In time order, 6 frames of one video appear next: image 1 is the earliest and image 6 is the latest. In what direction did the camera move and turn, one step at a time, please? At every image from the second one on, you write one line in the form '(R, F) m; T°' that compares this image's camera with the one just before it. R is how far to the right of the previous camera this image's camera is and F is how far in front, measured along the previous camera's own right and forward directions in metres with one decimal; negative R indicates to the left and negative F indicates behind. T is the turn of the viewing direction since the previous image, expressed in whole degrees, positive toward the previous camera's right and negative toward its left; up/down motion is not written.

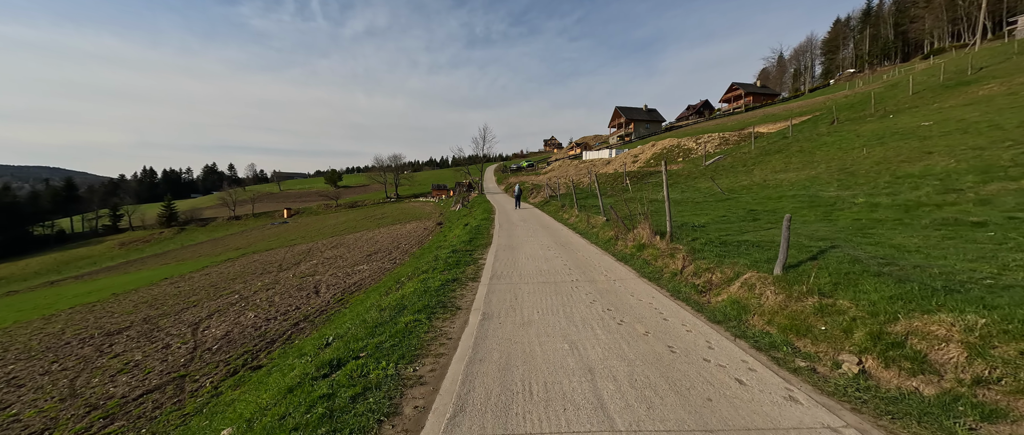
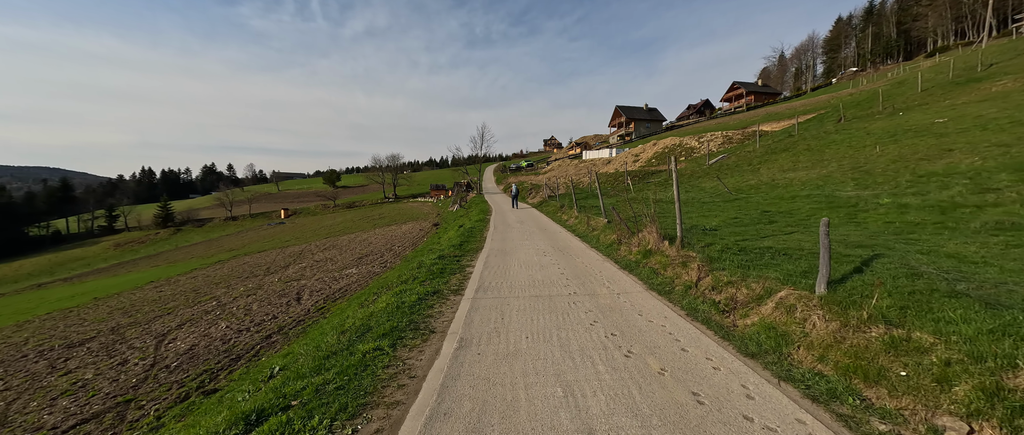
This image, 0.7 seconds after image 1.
(+0.2, +0.8) m; 0°
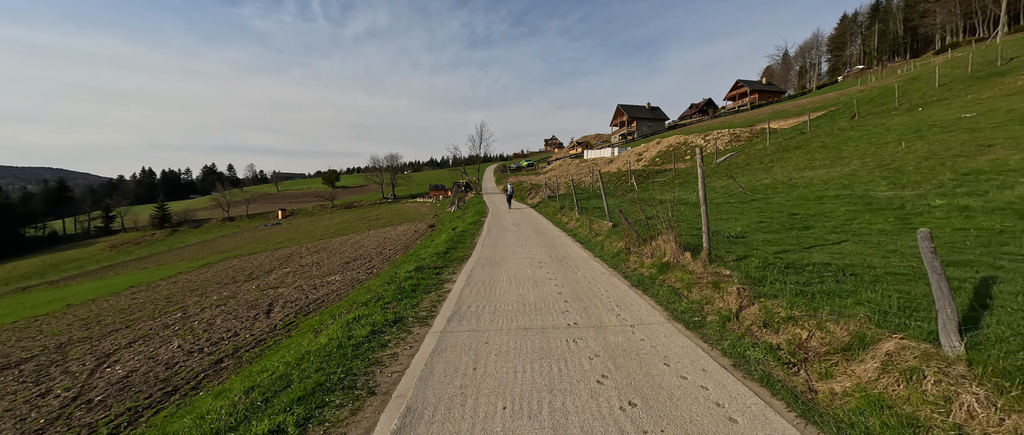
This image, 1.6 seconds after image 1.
(+0.2, +1.3) m; 0°
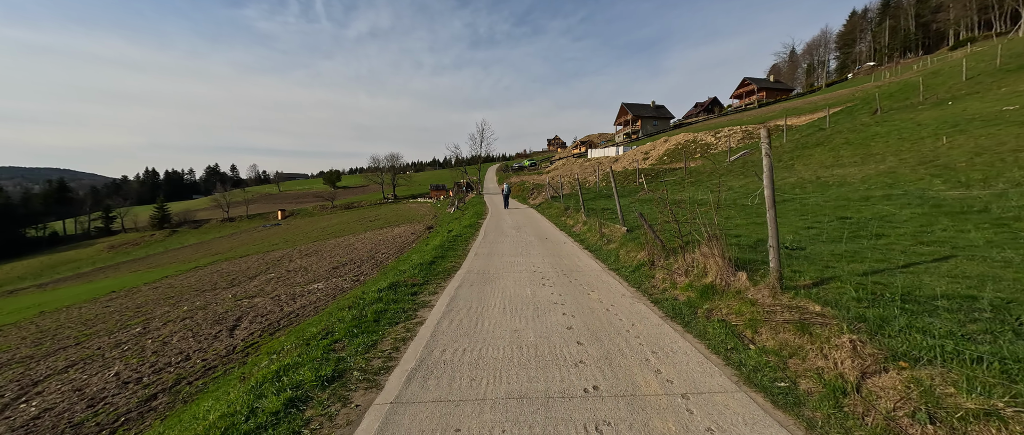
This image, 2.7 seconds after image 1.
(+0.1, +1.4) m; 0°
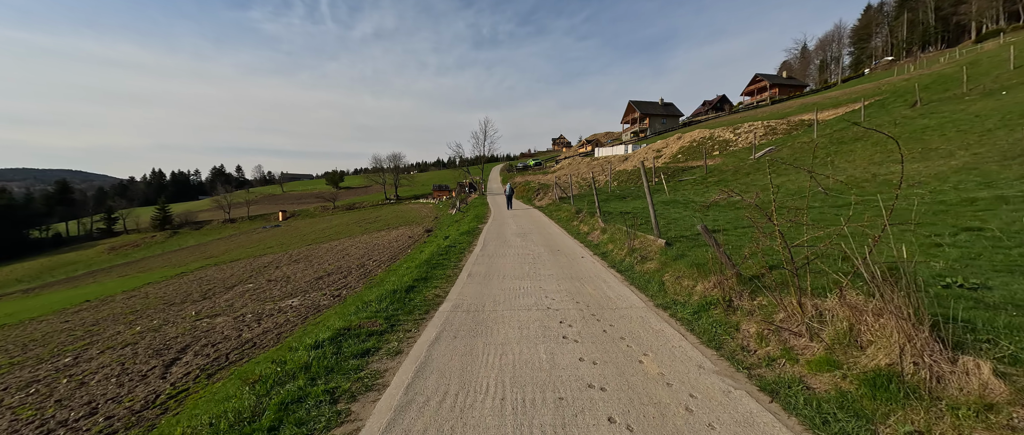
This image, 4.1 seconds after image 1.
(0.0, +2.0) m; -1°
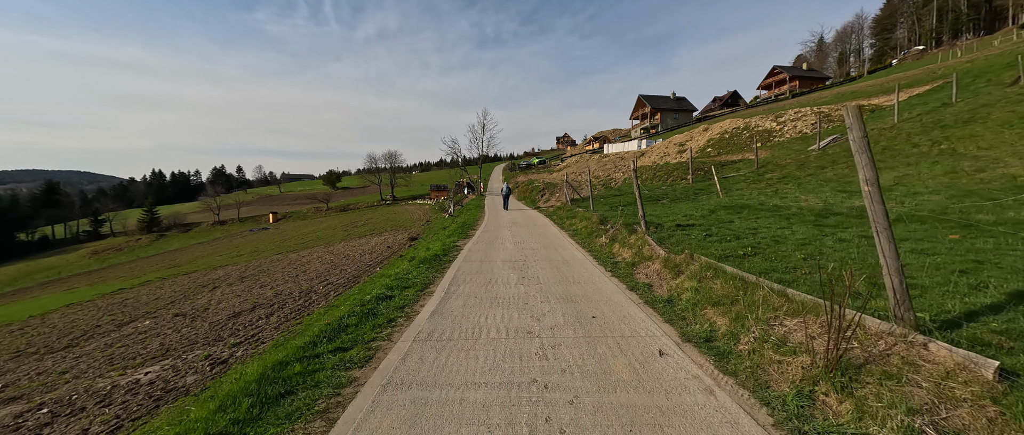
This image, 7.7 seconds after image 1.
(+0.2, +4.8) m; -1°
